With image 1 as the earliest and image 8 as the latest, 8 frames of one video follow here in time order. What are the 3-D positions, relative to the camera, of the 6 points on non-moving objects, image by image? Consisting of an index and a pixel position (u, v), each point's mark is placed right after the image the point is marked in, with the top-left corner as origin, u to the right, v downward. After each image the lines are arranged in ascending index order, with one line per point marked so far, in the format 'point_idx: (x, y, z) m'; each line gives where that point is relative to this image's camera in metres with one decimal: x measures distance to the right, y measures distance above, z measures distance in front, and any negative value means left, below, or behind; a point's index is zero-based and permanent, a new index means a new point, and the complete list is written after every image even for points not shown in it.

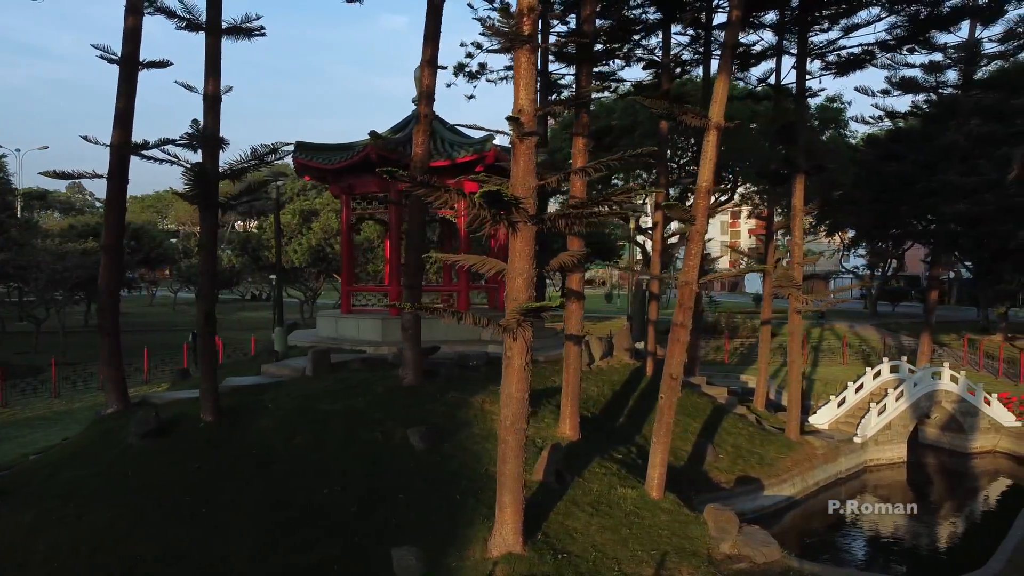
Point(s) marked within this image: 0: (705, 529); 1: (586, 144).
0: (+3.5, -4.3, +9.2) m
1: (+1.5, +3.0, +10.7) m
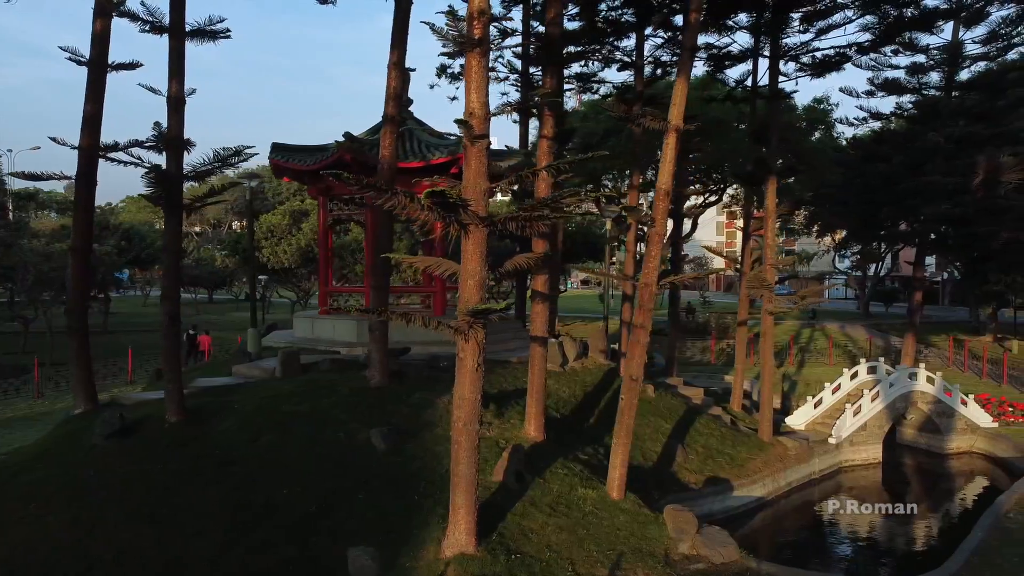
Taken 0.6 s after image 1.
0: (+2.8, -4.4, +9.3) m
1: (+0.8, +3.0, +10.7) m
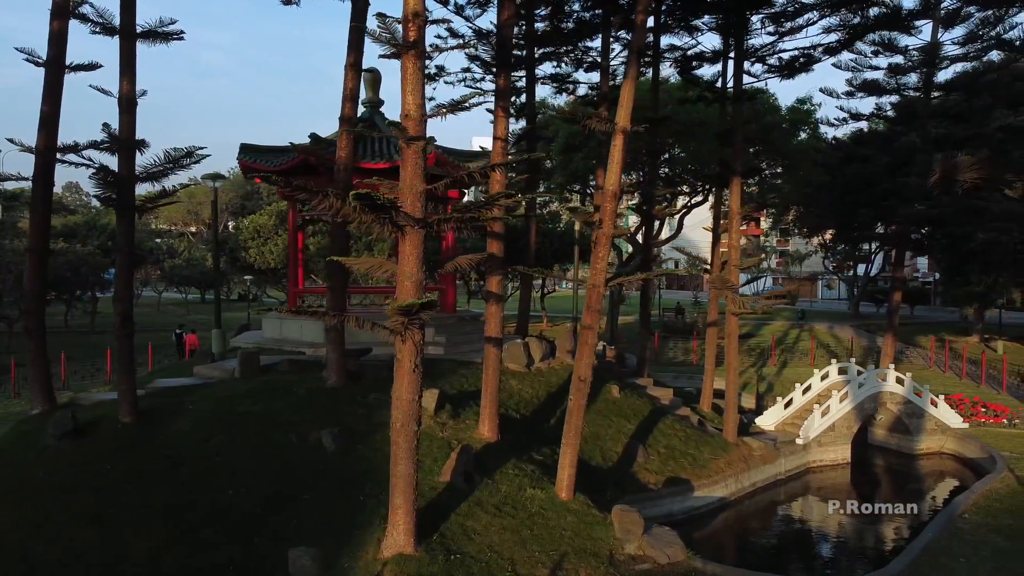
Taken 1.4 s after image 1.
0: (+1.8, -4.4, +9.3) m
1: (-0.1, +2.9, +10.8) m
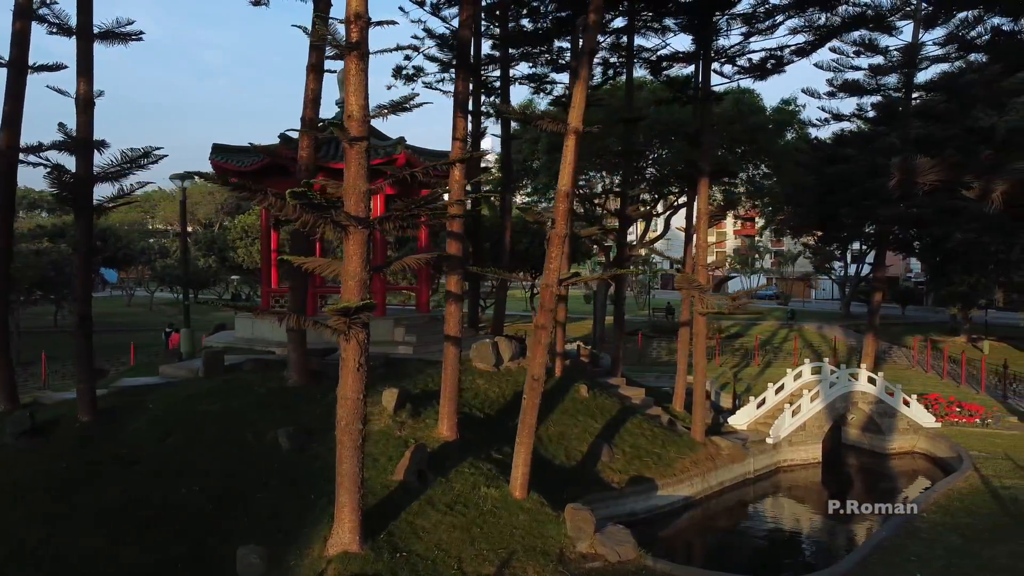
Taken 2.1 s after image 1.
0: (+0.9, -4.4, +9.4) m
1: (-1.0, +2.9, +10.8) m
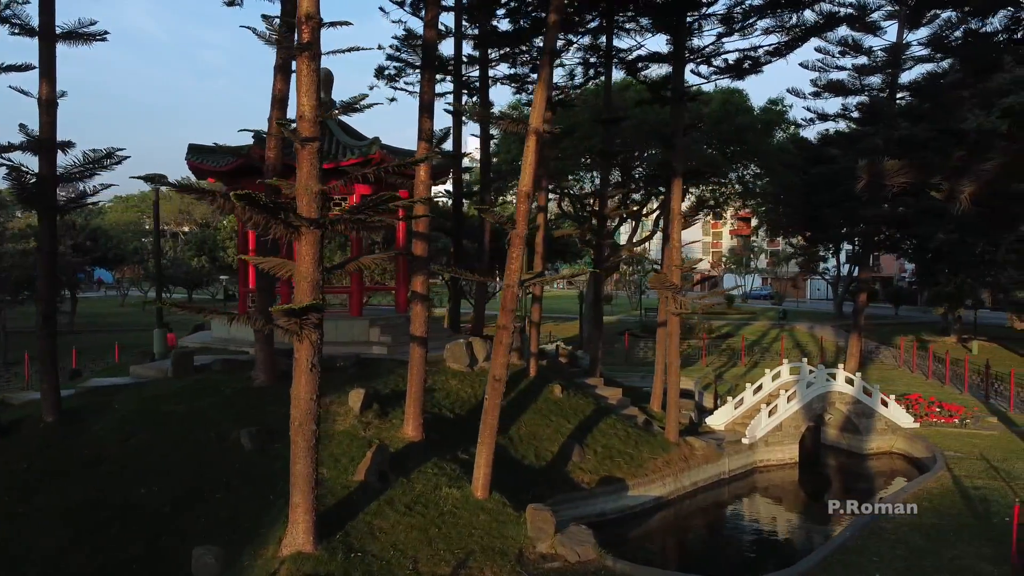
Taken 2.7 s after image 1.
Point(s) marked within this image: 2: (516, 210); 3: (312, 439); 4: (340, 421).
0: (+0.2, -4.4, +9.4) m
1: (-1.7, +2.9, +10.8) m
2: (+0.1, +1.5, +9.5) m
3: (-3.1, -2.3, +7.9) m
4: (-3.6, -2.8, +10.6) m
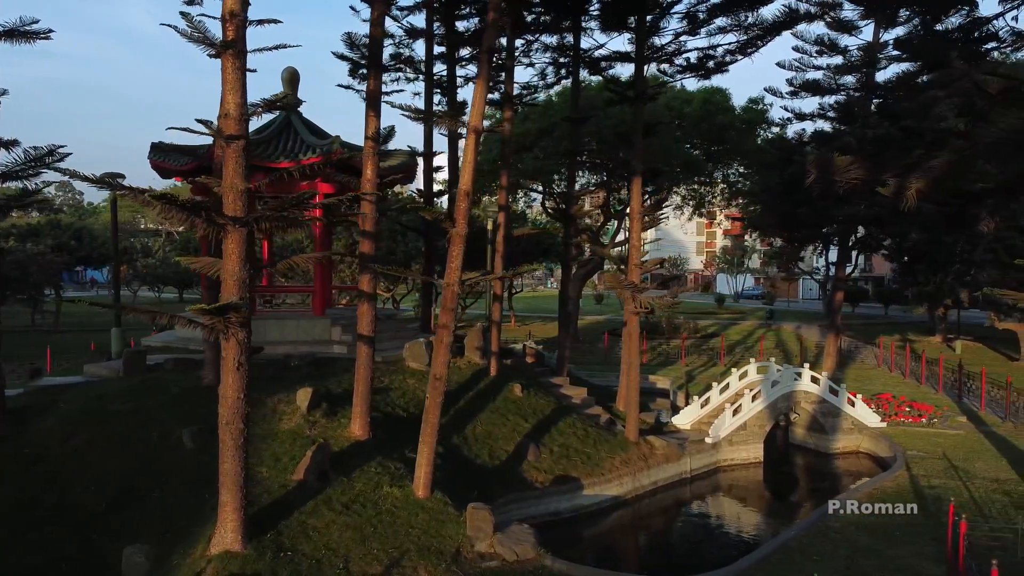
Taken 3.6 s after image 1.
0: (-0.9, -4.4, +9.3) m
1: (-2.8, +3.0, +10.8) m
2: (-1.0, +1.5, +9.5) m
3: (-4.2, -2.3, +7.9) m
4: (-4.7, -2.7, +10.6) m
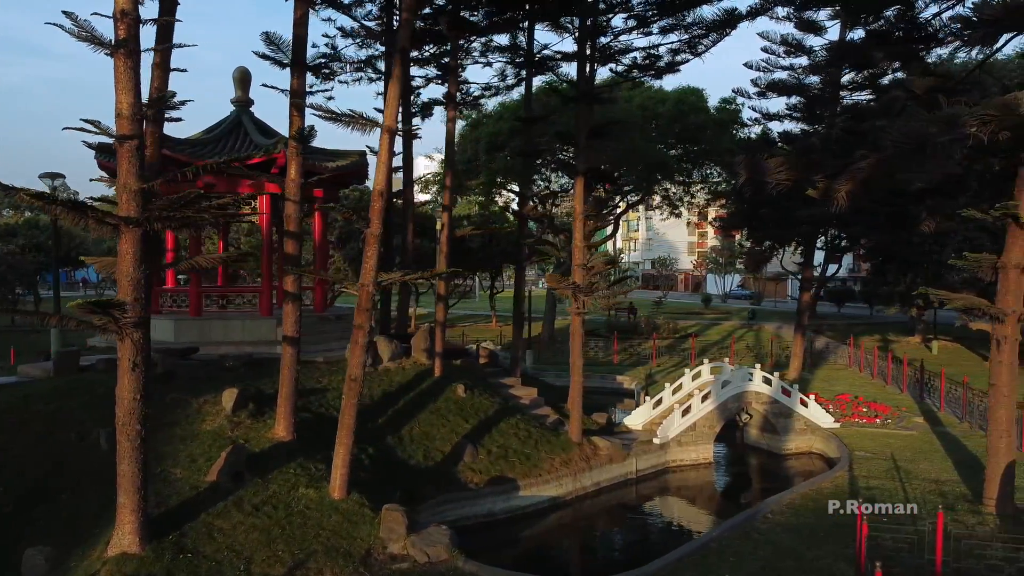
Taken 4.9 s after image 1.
0: (-2.4, -4.4, +9.3) m
1: (-4.4, +2.9, +10.8) m
2: (-2.6, +1.5, +9.5) m
3: (-5.8, -2.3, +7.8) m
4: (-6.2, -2.7, +10.5) m
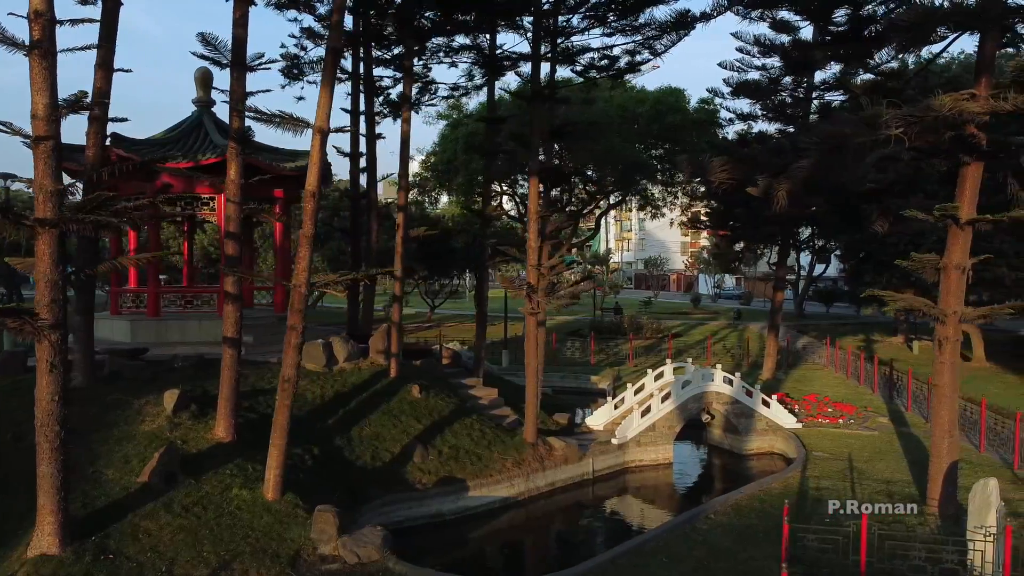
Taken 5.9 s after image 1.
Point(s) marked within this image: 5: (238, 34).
0: (-3.7, -4.4, +9.3) m
1: (-5.6, +2.9, +10.8) m
2: (-3.8, +1.5, +9.5) m
3: (-7.0, -2.3, +7.8) m
4: (-7.5, -2.7, +10.5) m
5: (-5.6, +5.2, +10.5) m
